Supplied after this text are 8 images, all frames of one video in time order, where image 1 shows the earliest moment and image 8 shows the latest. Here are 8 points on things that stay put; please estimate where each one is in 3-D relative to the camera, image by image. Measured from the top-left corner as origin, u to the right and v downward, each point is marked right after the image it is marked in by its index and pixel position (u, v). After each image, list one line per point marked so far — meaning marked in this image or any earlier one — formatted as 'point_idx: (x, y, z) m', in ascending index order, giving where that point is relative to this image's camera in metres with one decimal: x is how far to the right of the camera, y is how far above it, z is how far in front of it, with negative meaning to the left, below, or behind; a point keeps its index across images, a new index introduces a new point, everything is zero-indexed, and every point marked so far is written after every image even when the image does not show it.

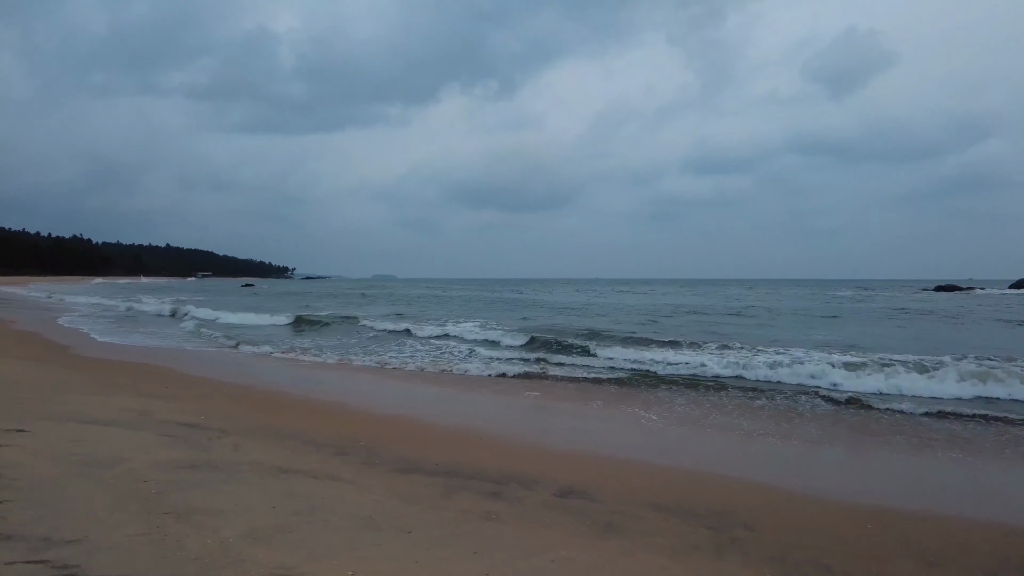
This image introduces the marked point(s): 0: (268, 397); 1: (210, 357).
0: (-4.1, -1.8, +9.1) m
1: (-7.4, -1.6, +13.5) m
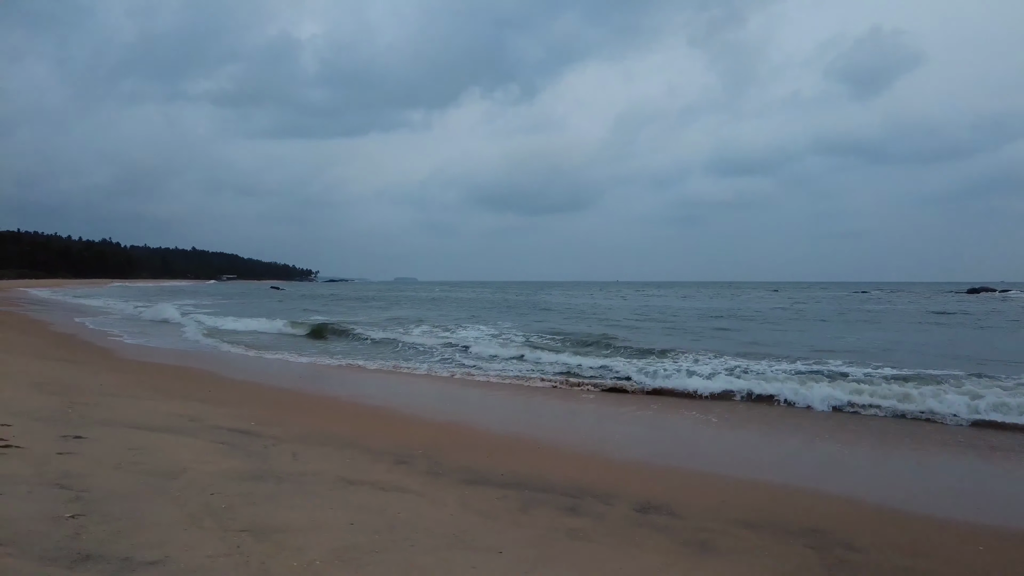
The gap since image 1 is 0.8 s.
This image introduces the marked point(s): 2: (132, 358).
0: (-3.2, -1.8, +8.9) m
1: (-6.5, -1.7, +13.4) m
2: (-8.9, -1.5, +12.4) m
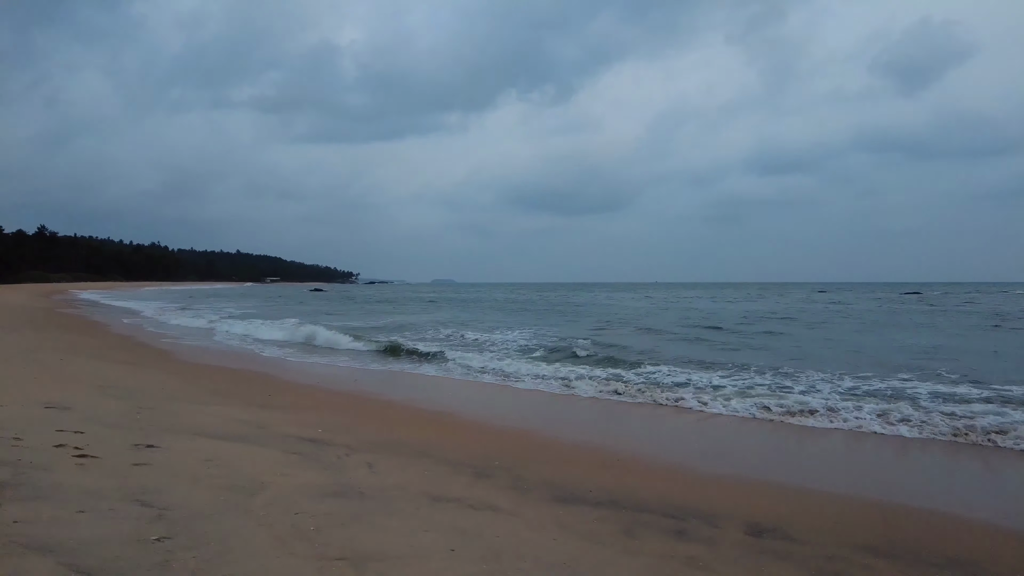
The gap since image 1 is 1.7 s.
0: (-2.2, -1.8, +8.6) m
1: (-5.2, -1.7, +13.3) m
2: (-7.6, -1.5, +12.4) m
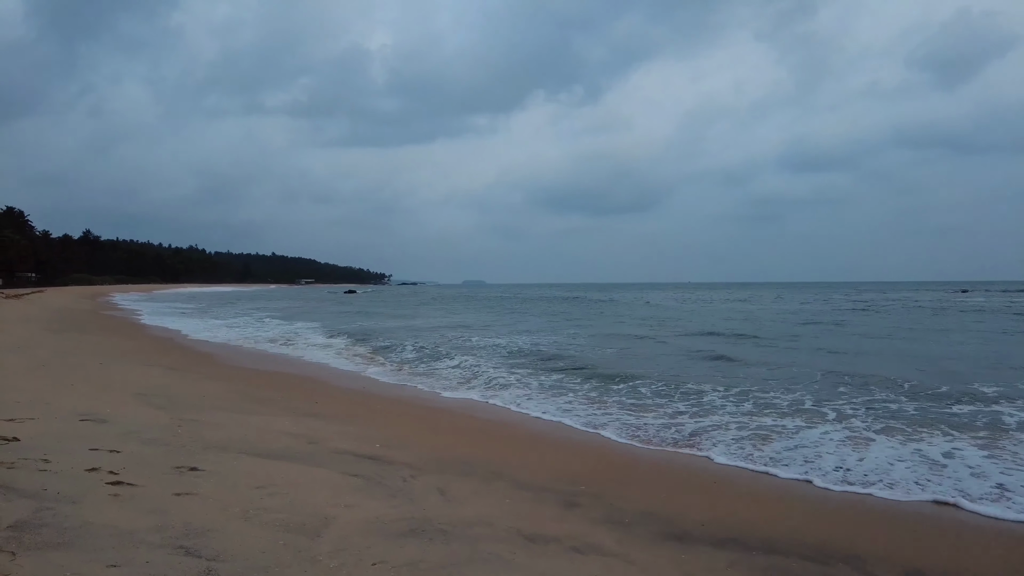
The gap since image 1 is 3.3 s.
0: (-1.3, -1.8, +7.9) m
1: (-4.0, -1.7, +12.7) m
2: (-6.5, -1.6, +12.0) m
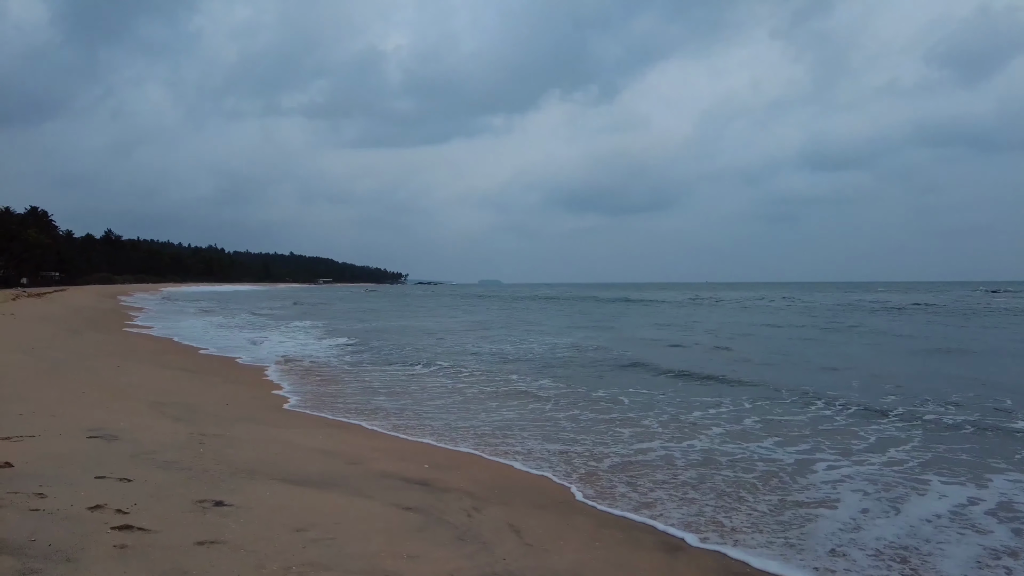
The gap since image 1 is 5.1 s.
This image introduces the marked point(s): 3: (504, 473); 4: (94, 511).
0: (-0.6, -1.8, +7.1) m
1: (-3.2, -1.7, +12.0) m
2: (-5.7, -1.5, +11.3) m
3: (0.0, -1.7, +5.3) m
4: (-2.3, -1.2, +3.1) m
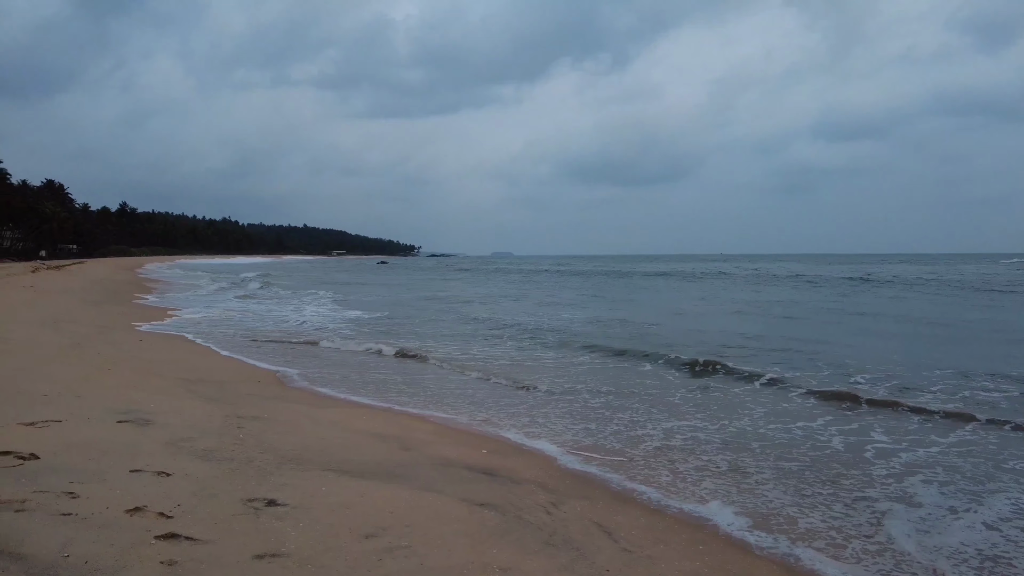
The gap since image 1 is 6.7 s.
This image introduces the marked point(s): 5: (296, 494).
0: (0.0, -1.4, +6.6) m
1: (-2.5, -1.1, +11.6) m
2: (-5.0, -1.0, +10.9) m
3: (+0.6, -1.5, +4.8) m
4: (-1.8, -1.1, +2.6) m
5: (-1.2, -1.2, +3.2) m
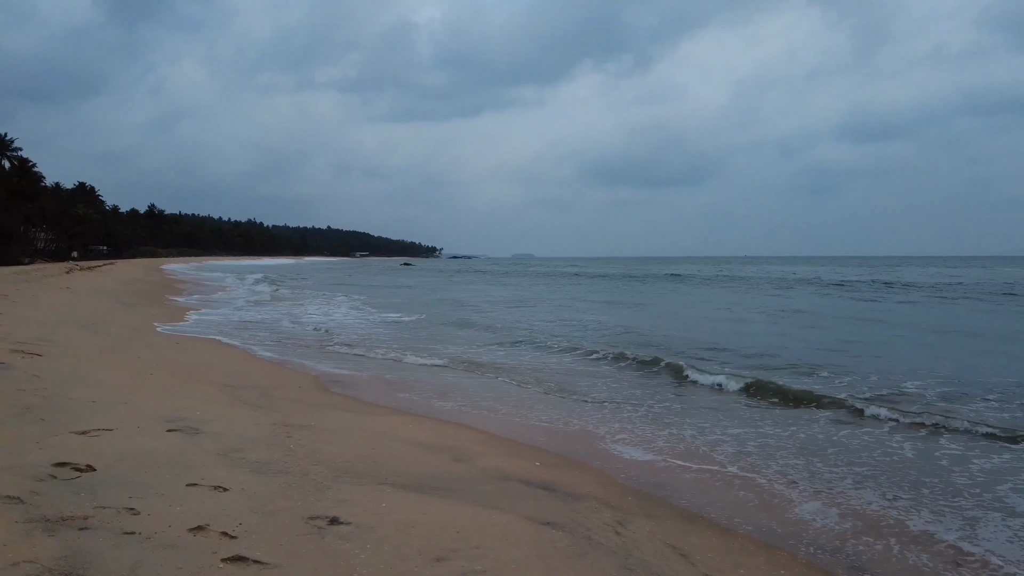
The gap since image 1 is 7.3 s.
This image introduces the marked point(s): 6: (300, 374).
0: (+0.5, -1.4, +6.4) m
1: (-1.8, -1.1, +11.5) m
2: (-4.3, -1.0, +10.9) m
3: (+1.0, -1.5, +4.6) m
4: (-1.4, -1.1, +2.5) m
5: (-0.8, -1.2, +3.0) m
6: (-2.6, -1.1, +7.2) m
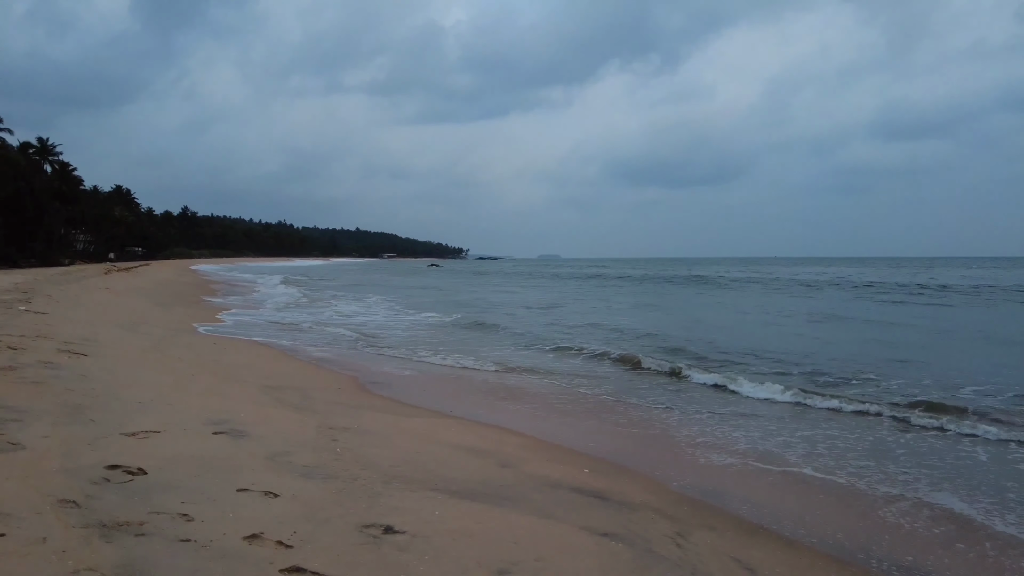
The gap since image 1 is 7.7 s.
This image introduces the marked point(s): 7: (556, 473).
0: (+1.0, -1.5, +6.3) m
1: (-1.1, -1.2, +11.4) m
2: (-3.7, -1.0, +10.9) m
3: (+1.4, -1.5, +4.4) m
4: (-1.1, -1.1, +2.4) m
5: (-0.5, -1.2, +2.9) m
6: (-2.1, -1.1, +7.2) m
7: (+0.4, -1.4, +4.2) m
